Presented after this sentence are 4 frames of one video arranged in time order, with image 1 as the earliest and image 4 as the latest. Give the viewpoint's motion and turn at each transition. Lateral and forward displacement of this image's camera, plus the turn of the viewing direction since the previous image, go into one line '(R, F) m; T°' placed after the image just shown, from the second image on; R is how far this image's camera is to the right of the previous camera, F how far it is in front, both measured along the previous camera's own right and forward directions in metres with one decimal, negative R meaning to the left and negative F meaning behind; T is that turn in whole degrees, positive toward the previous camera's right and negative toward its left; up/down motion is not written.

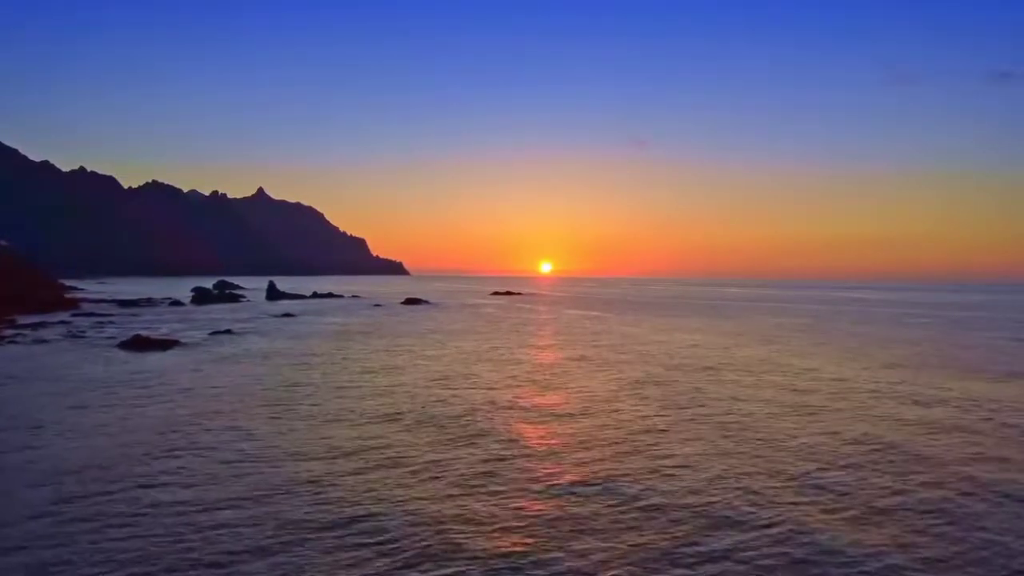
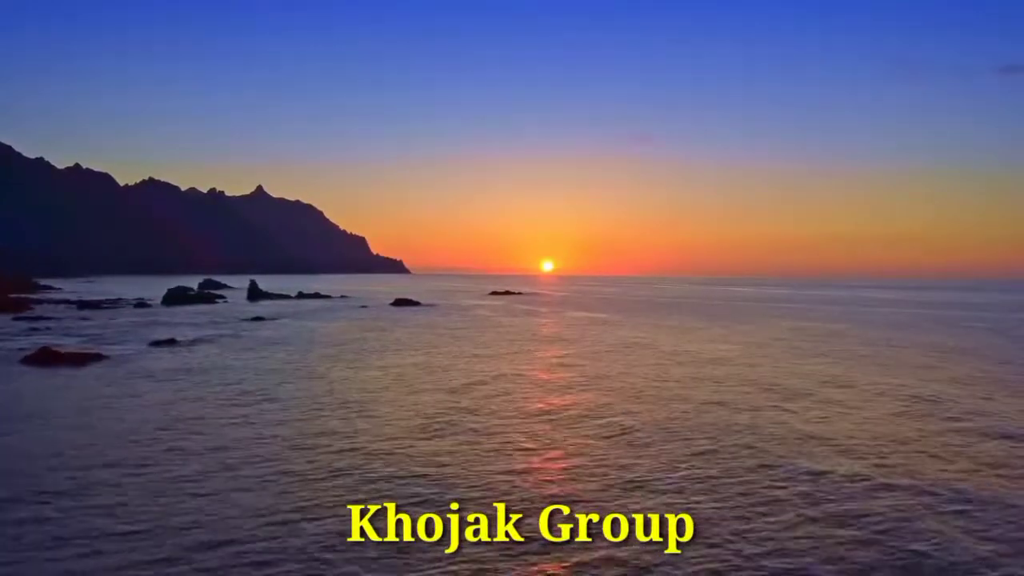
(+0.2, +2.5) m; 0°
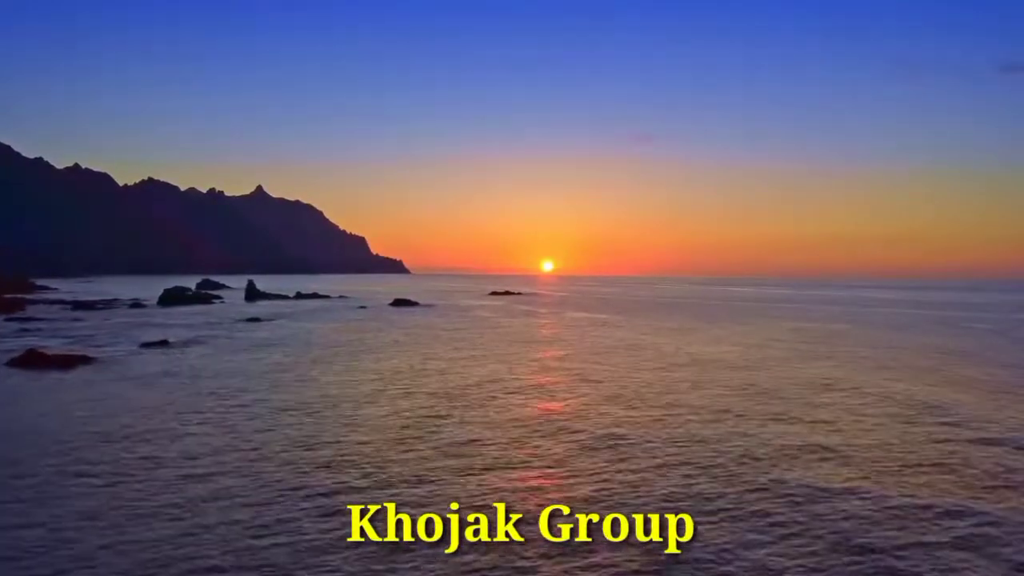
(0.0, +0.3) m; 0°
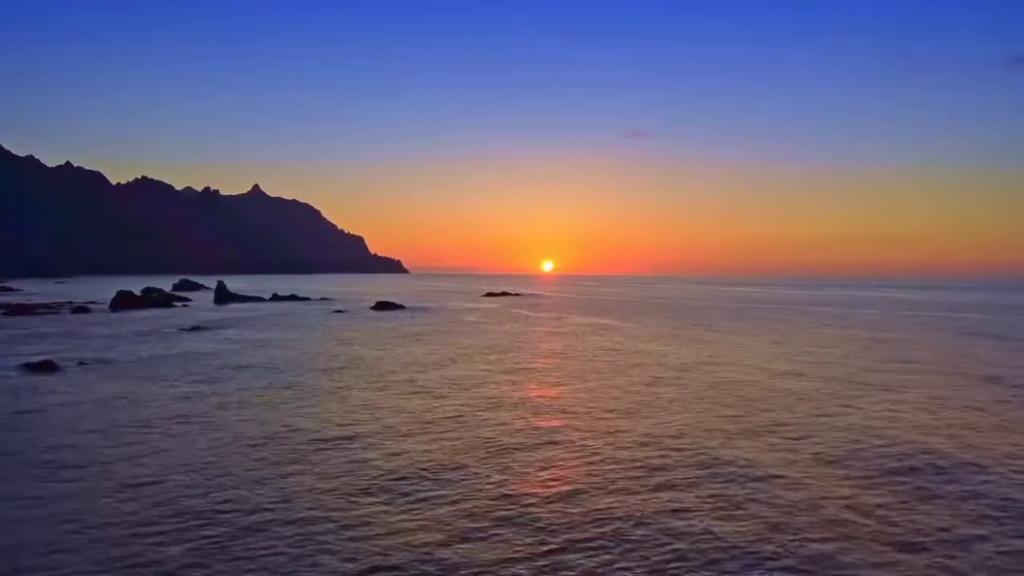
(+0.1, +3.3) m; 0°
